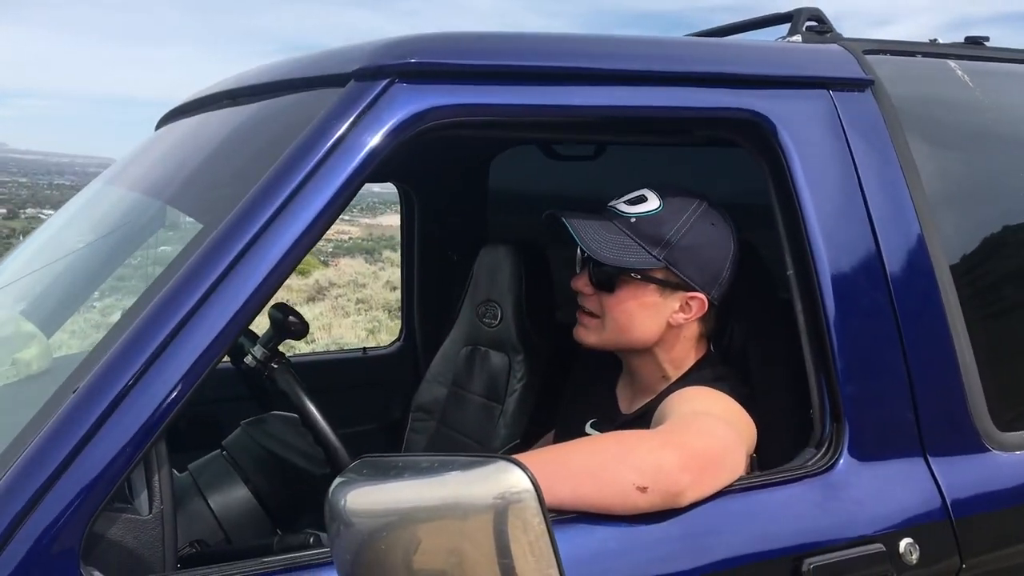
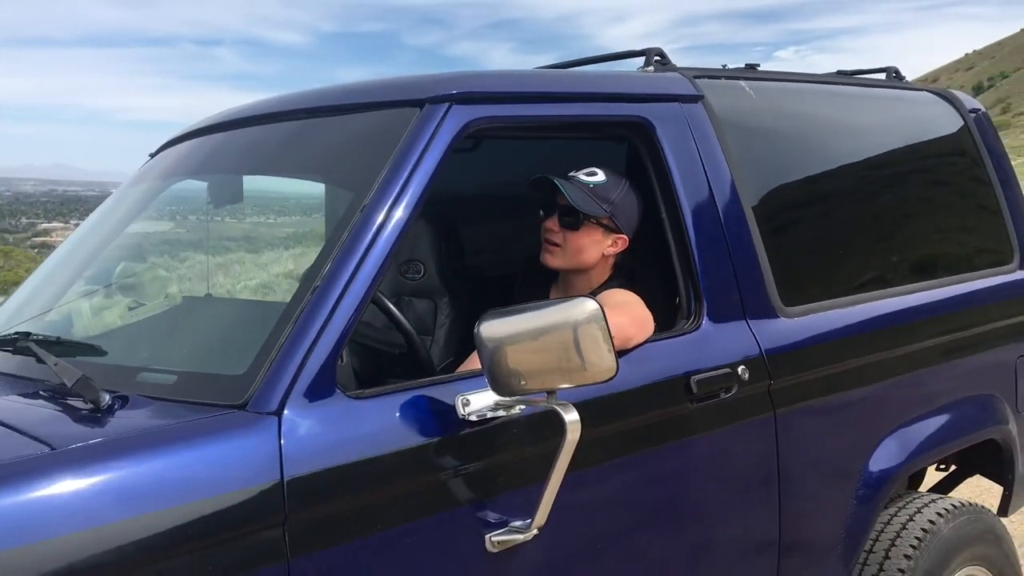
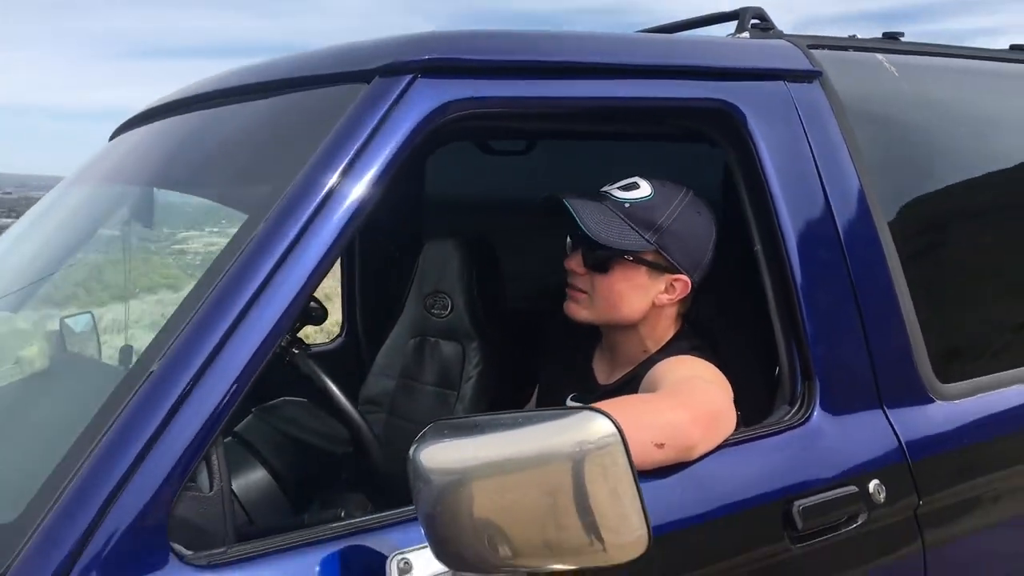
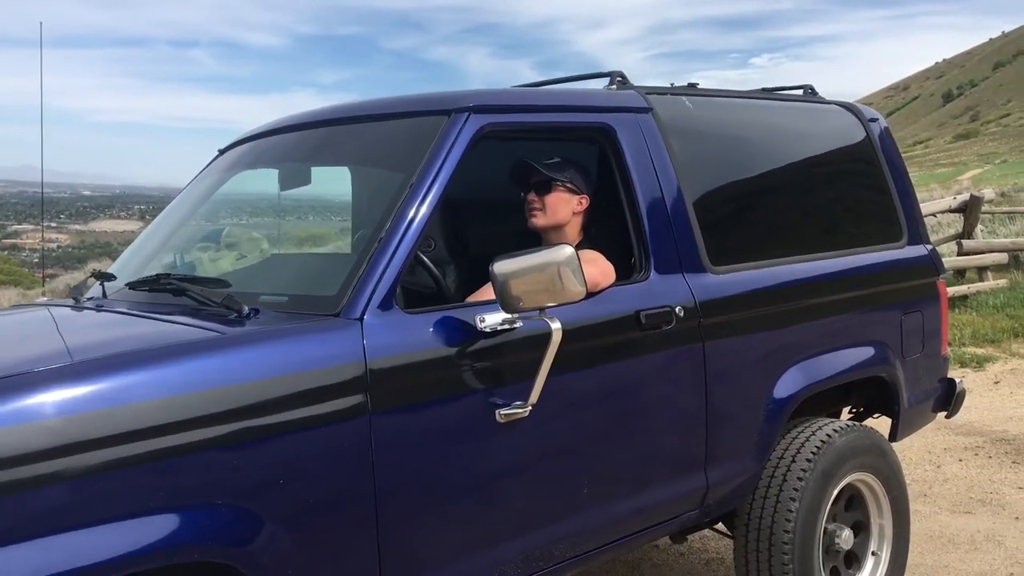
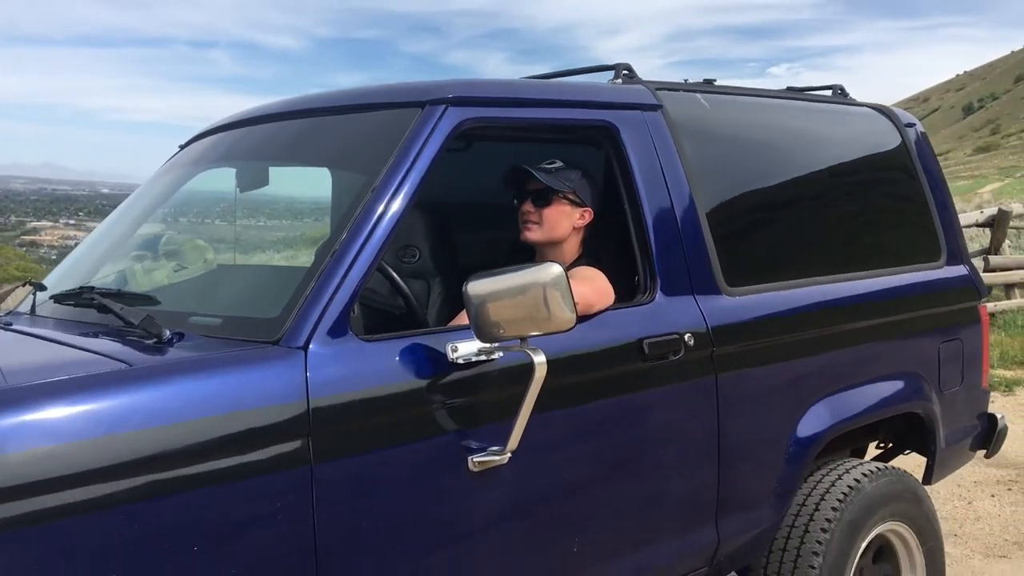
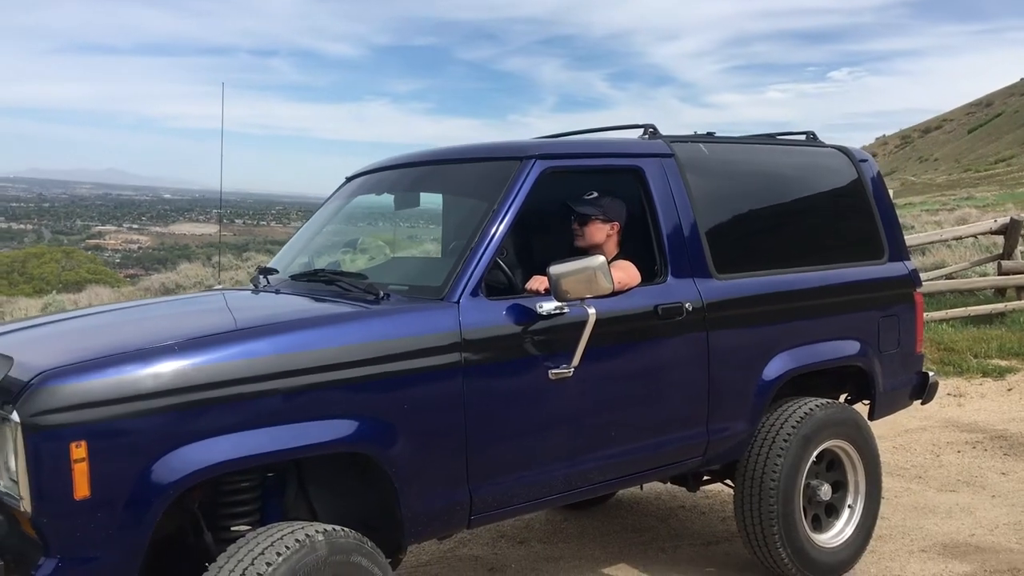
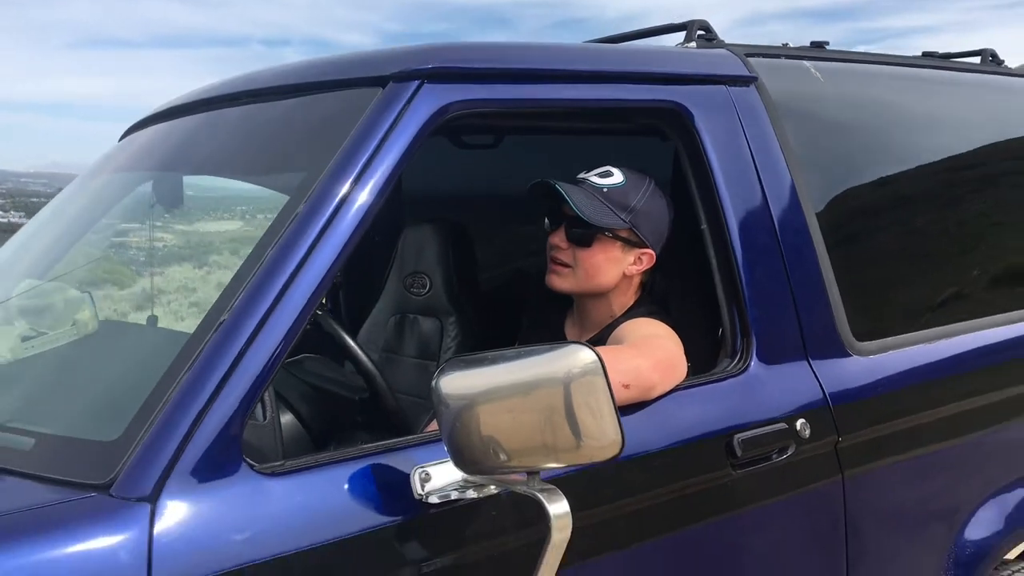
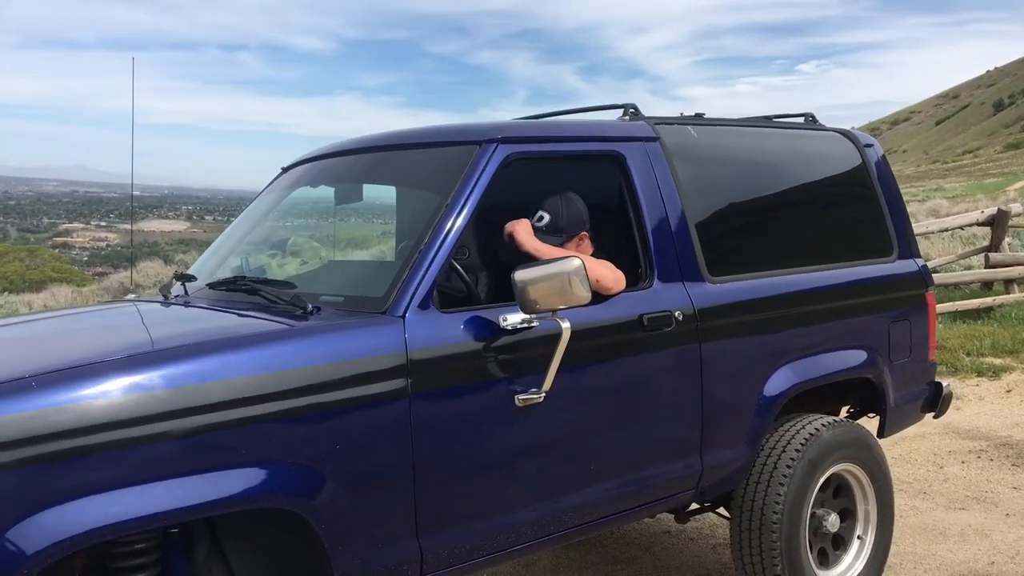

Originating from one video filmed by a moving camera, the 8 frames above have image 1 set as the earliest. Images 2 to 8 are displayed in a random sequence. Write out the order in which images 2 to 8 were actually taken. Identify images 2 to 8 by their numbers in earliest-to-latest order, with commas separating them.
3, 7, 2, 5, 4, 8, 6
